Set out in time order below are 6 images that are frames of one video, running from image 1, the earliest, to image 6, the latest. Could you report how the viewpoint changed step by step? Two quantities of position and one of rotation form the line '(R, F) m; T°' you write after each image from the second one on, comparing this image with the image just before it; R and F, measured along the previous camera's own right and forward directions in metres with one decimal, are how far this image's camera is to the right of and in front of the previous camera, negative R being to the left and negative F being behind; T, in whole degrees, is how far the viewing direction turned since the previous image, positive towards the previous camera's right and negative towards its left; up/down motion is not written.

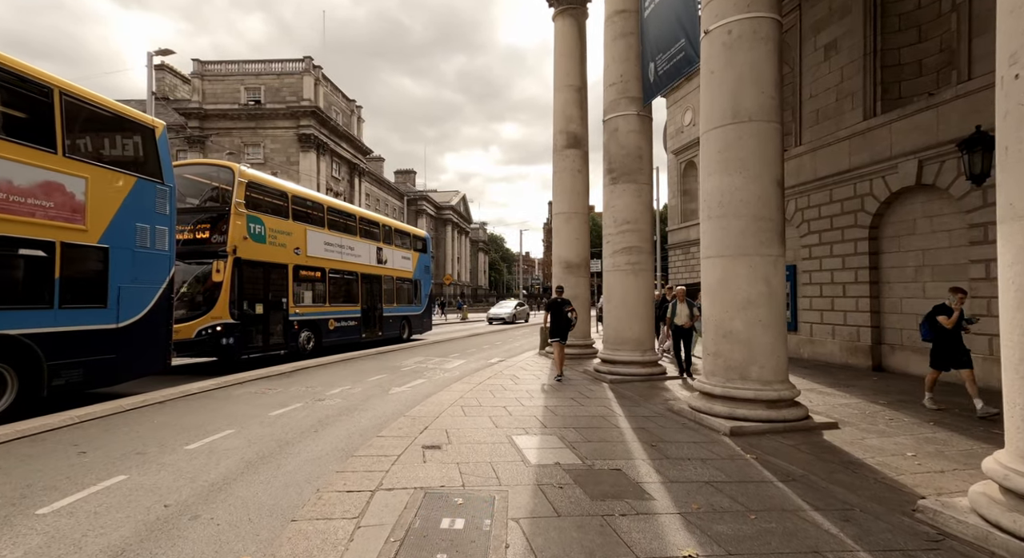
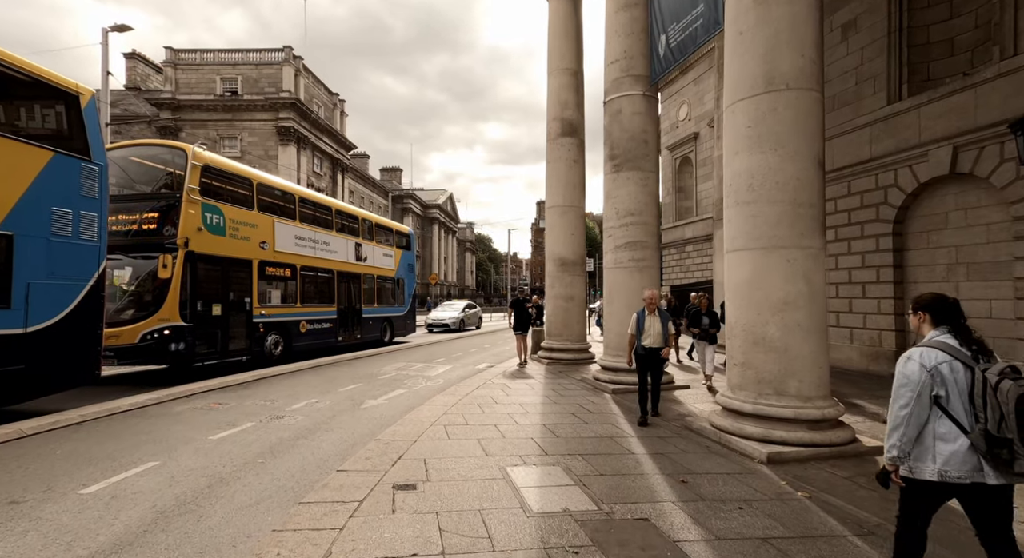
(-0.1, +1.1) m; +2°
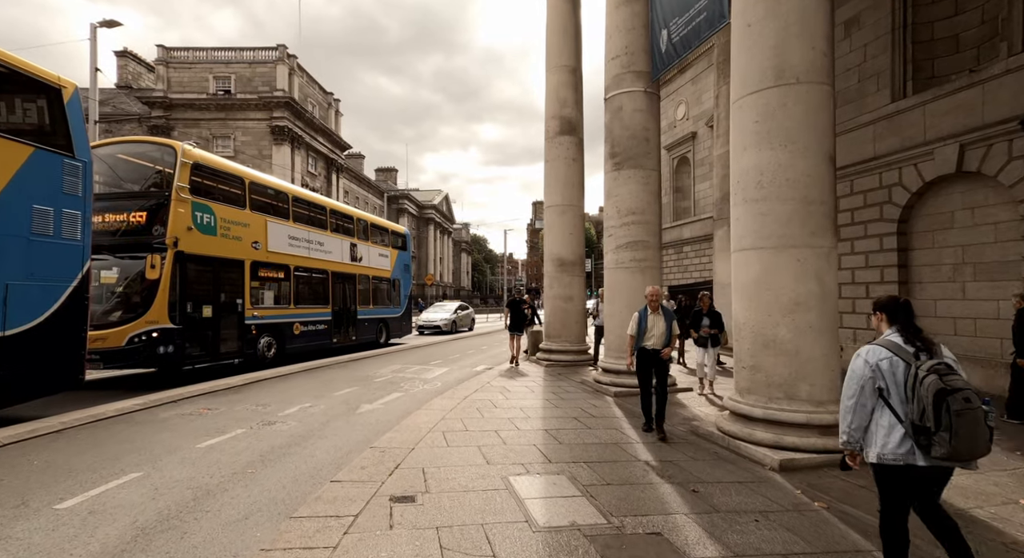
(-0.1, +0.2) m; +1°
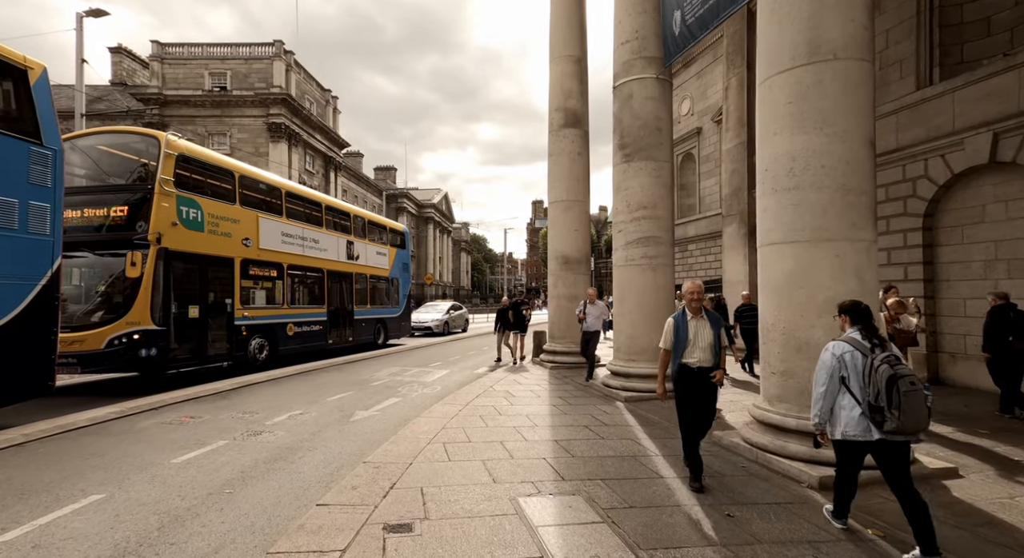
(-0.1, +0.5) m; 0°
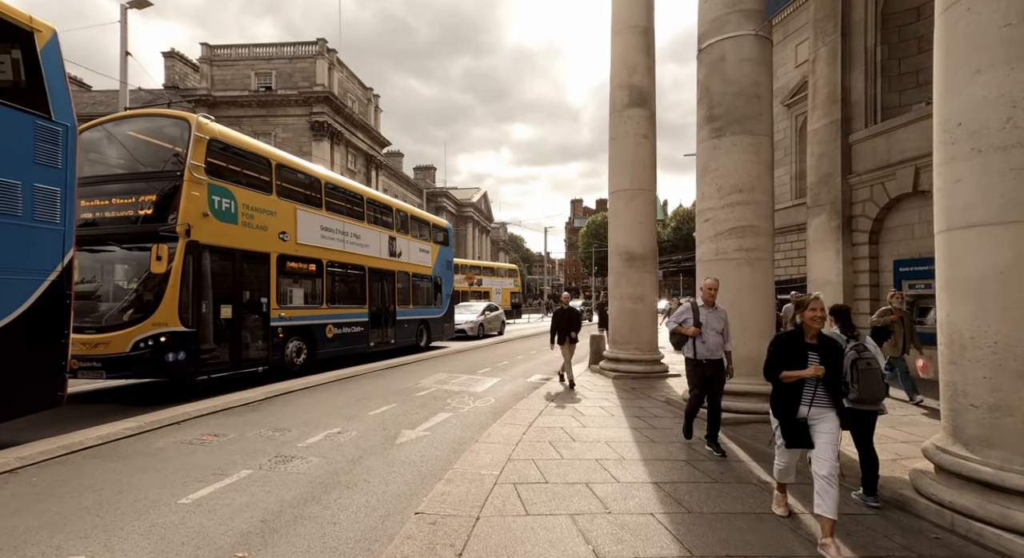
(-0.5, +1.2) m; -4°
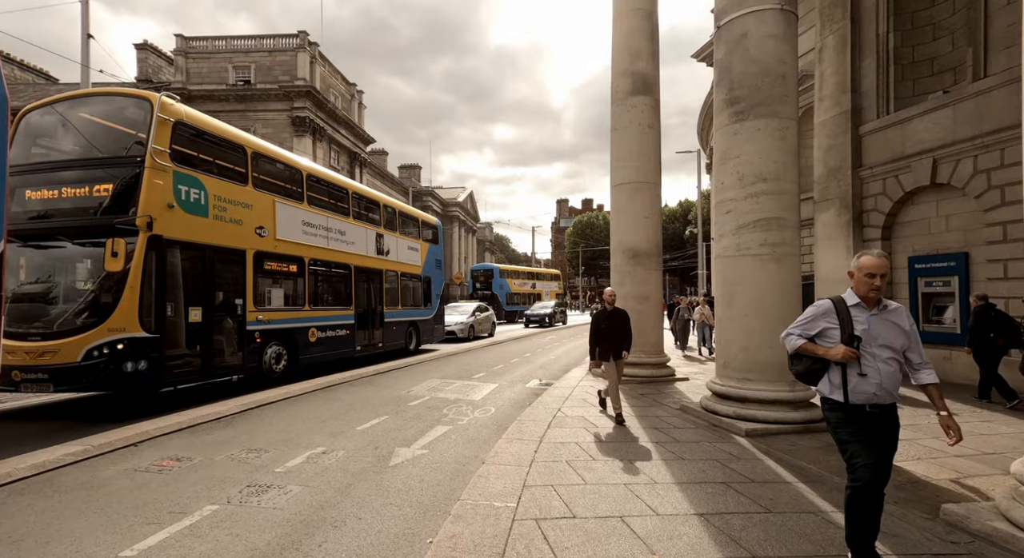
(-0.3, +0.7) m; +2°
